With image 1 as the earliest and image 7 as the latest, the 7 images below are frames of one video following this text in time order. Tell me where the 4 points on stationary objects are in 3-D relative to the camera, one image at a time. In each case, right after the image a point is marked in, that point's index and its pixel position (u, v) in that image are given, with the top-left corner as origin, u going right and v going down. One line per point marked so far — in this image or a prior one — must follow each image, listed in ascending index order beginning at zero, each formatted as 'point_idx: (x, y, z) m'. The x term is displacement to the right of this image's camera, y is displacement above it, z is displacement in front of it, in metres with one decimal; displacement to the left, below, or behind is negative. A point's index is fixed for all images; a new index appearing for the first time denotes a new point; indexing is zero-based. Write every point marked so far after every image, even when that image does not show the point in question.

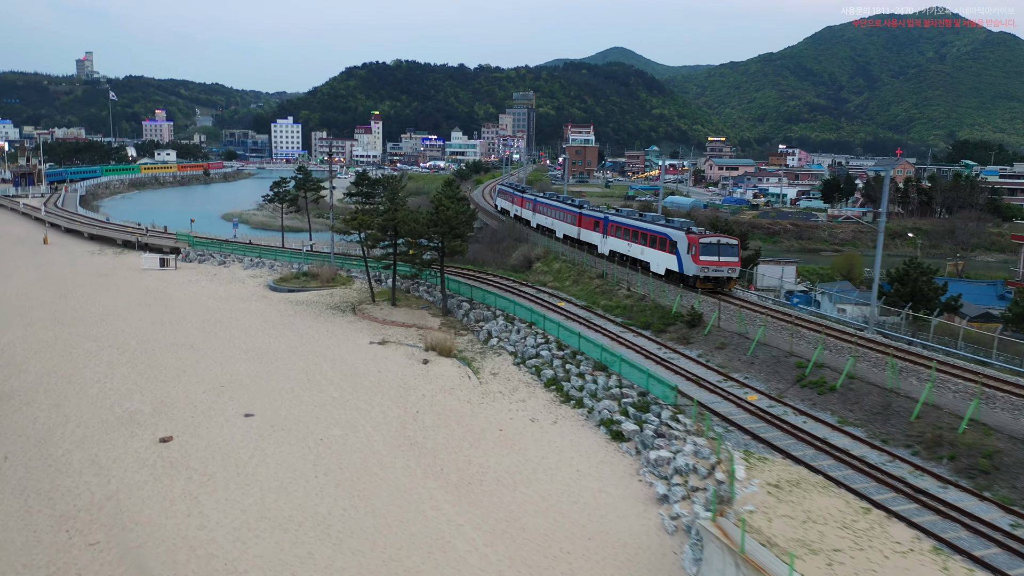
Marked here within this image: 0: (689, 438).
0: (+1.9, -1.6, +9.4) m
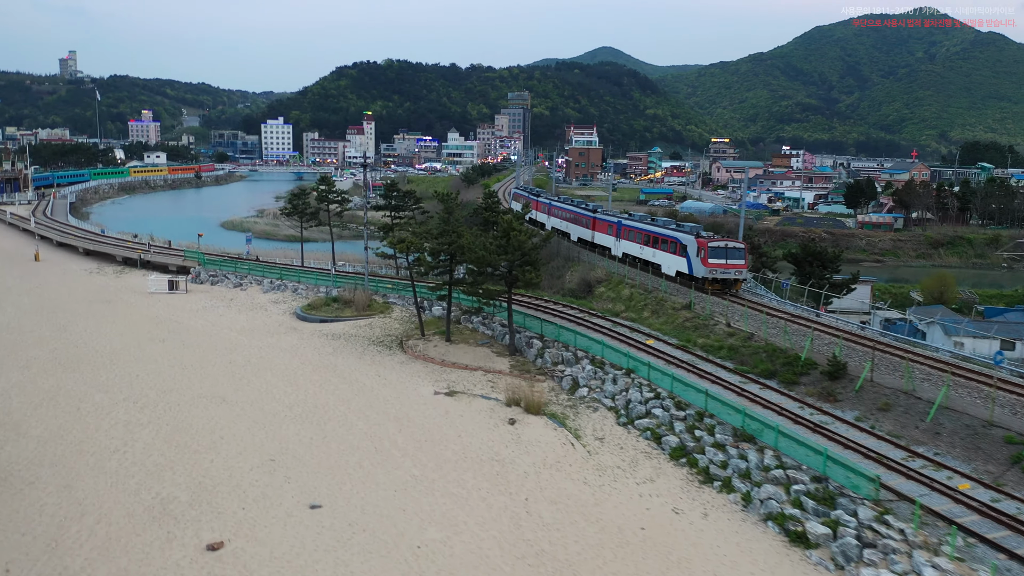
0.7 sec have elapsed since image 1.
0: (+3.4, -2.2, +7.1) m
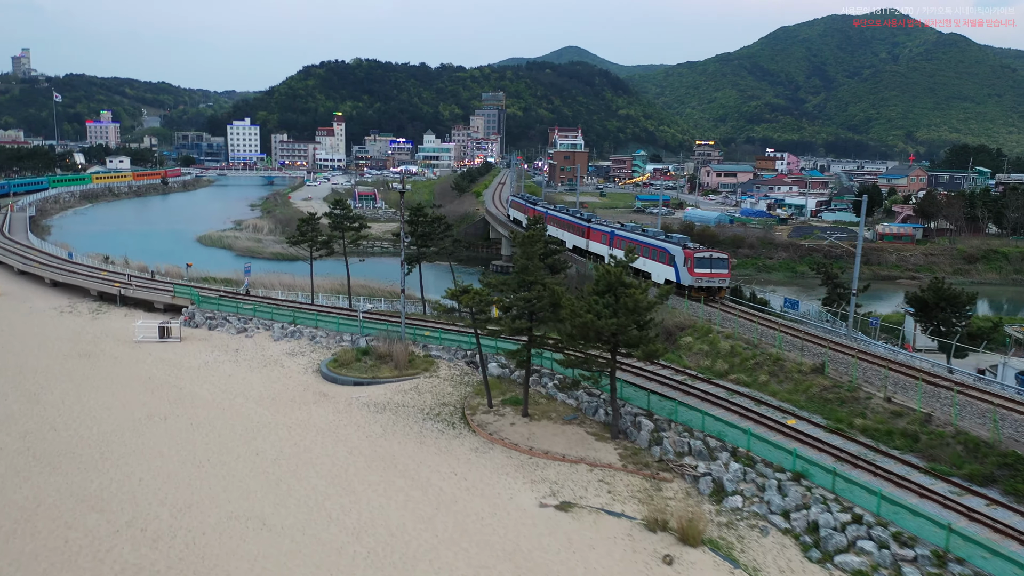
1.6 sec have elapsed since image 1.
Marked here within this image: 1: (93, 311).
0: (+5.0, -3.1, +4.4) m
1: (-9.4, -0.5, +19.3) m
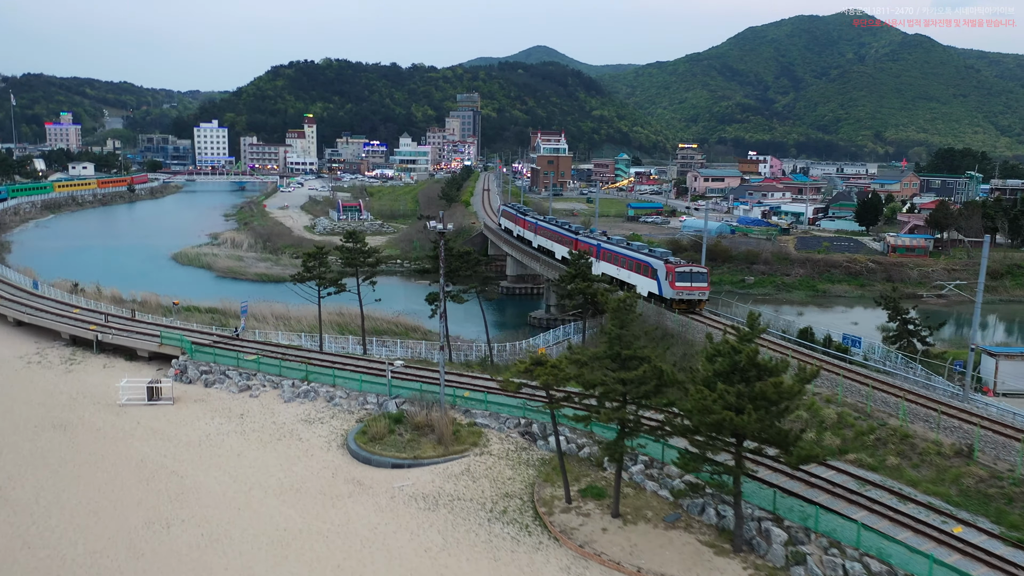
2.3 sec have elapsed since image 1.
0: (+6.3, -3.9, +2.3) m
1: (-8.6, -1.4, +16.6) m
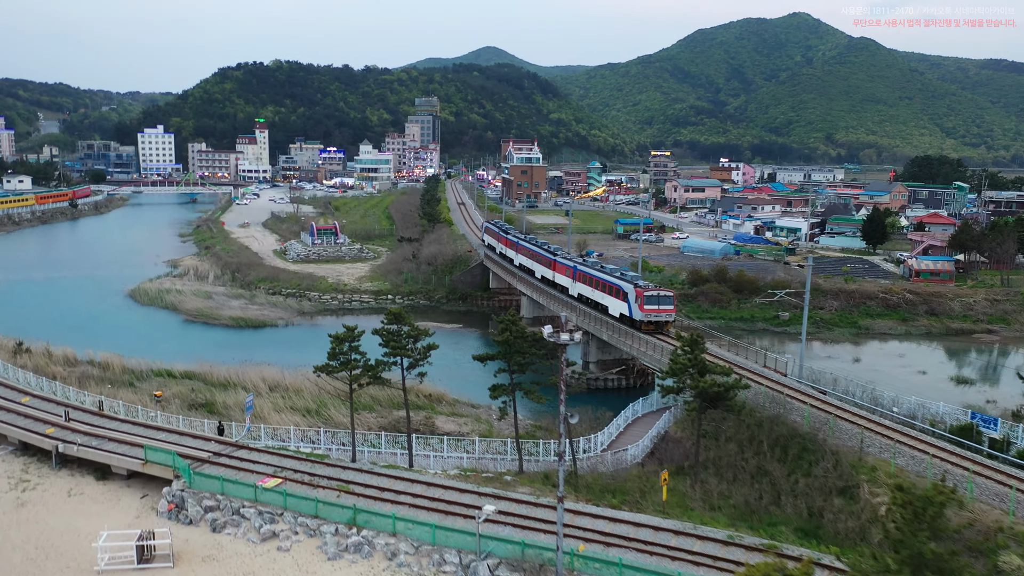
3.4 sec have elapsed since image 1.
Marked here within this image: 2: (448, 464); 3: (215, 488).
0: (+8.6, -5.1, -0.8) m
1: (-7.3, -2.9, +12.6) m
2: (-1.0, -2.7, +13.3) m
3: (-4.1, -2.7, +11.9) m
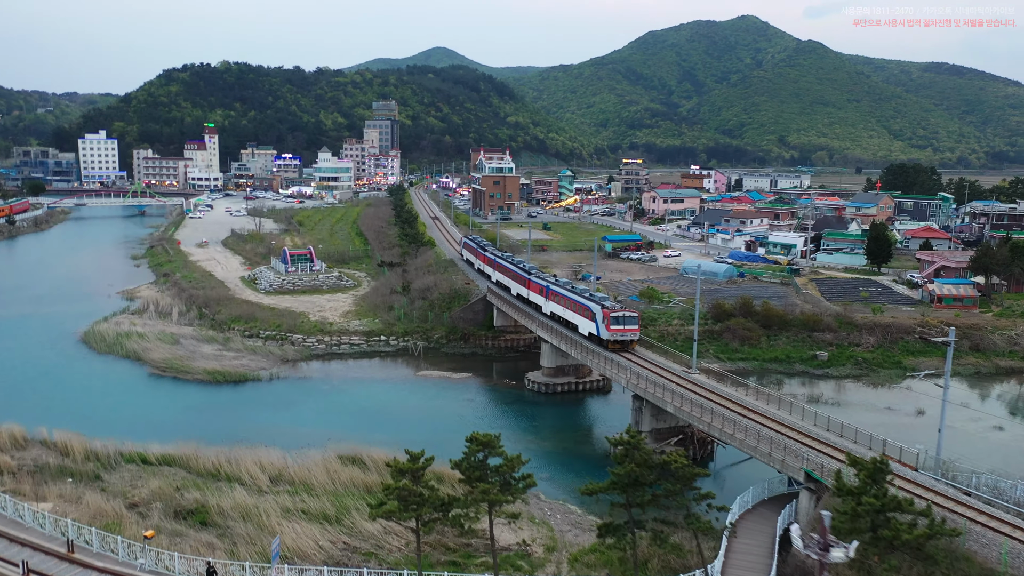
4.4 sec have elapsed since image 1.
0: (+10.8, -6.3, -3.4) m
1: (-5.8, -4.2, +9.0) m
2: (+0.4, -4.0, +10.1) m
3: (-2.7, -4.0, +8.5) m
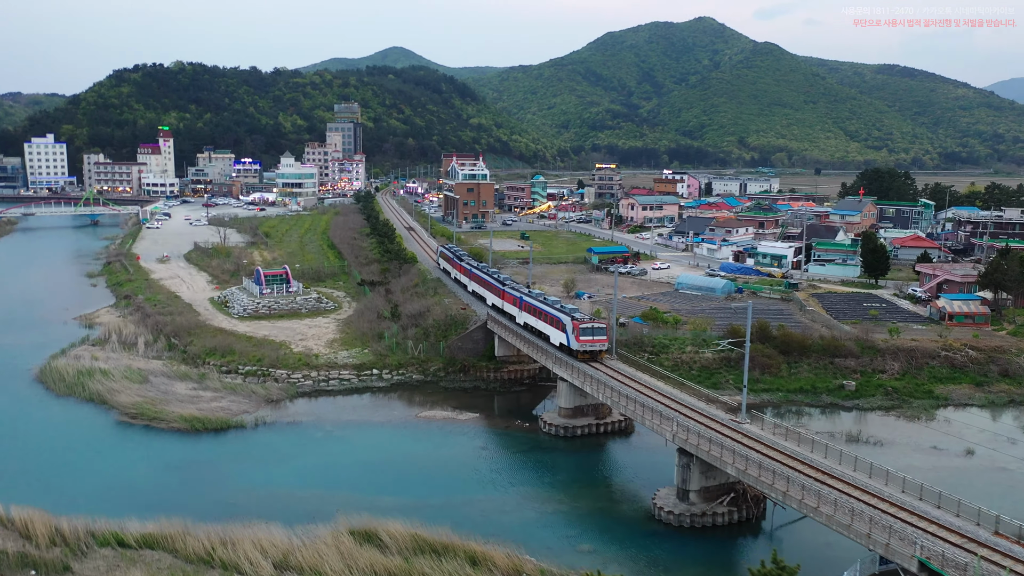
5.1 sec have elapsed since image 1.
0: (+12.5, -7.0, -5.0) m
1: (-4.7, -5.1, +6.6) m
2: (+1.4, -4.8, +8.0) m
3: (-1.5, -4.9, +6.2) m
